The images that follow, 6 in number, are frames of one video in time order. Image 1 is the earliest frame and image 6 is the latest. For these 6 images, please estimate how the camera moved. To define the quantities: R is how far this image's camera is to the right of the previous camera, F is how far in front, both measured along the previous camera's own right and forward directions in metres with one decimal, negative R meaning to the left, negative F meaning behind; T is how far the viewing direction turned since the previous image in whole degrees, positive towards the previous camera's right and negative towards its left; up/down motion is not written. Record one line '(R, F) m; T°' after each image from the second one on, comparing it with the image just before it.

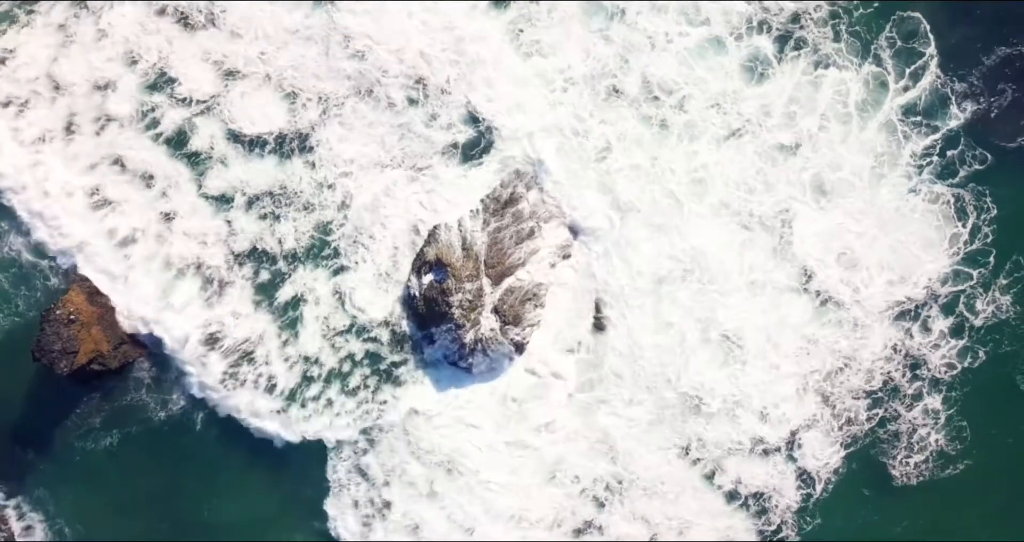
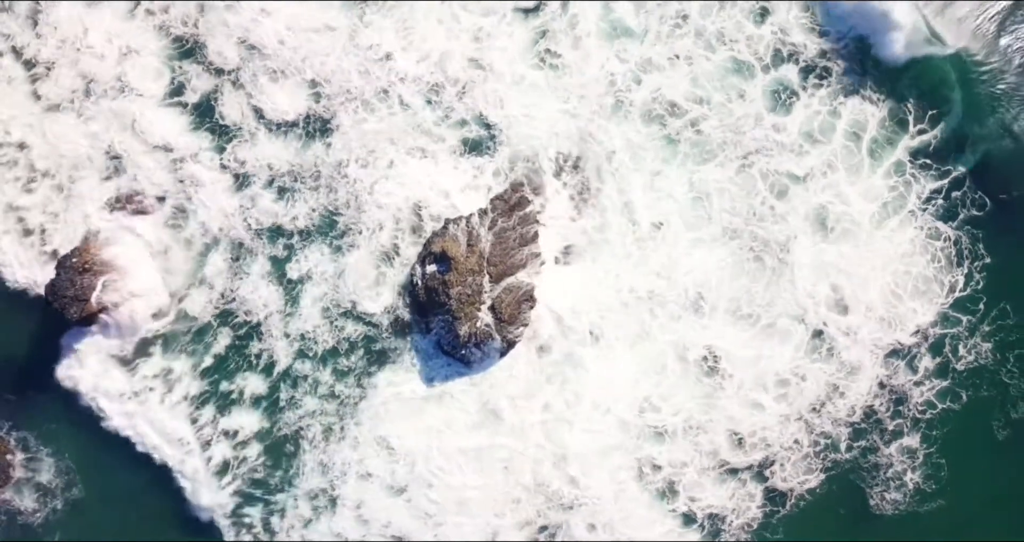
(+1.4, -0.4) m; -3°
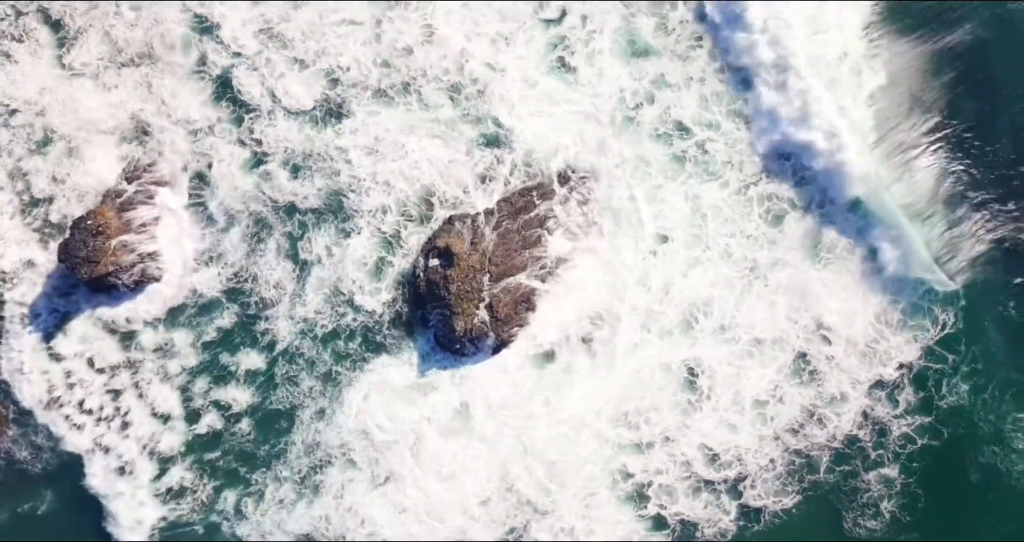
(-0.1, -0.6) m; 0°
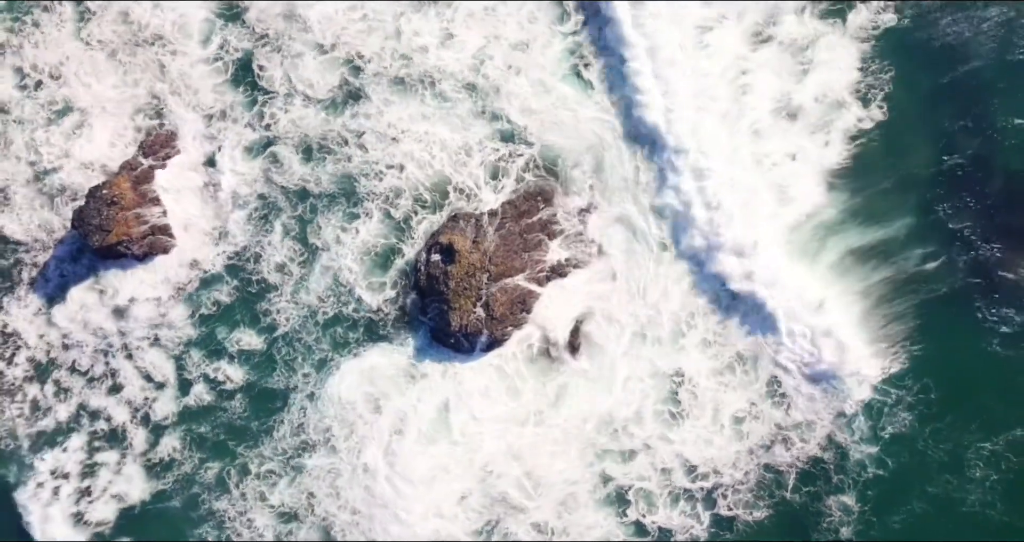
(-0.1, -0.6) m; 0°
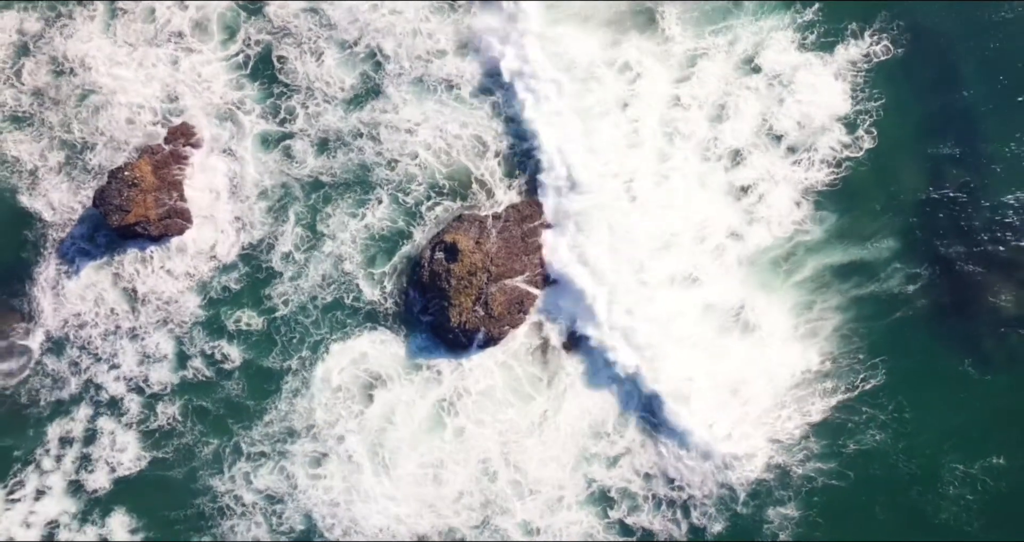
(+0.3, -0.9) m; -1°
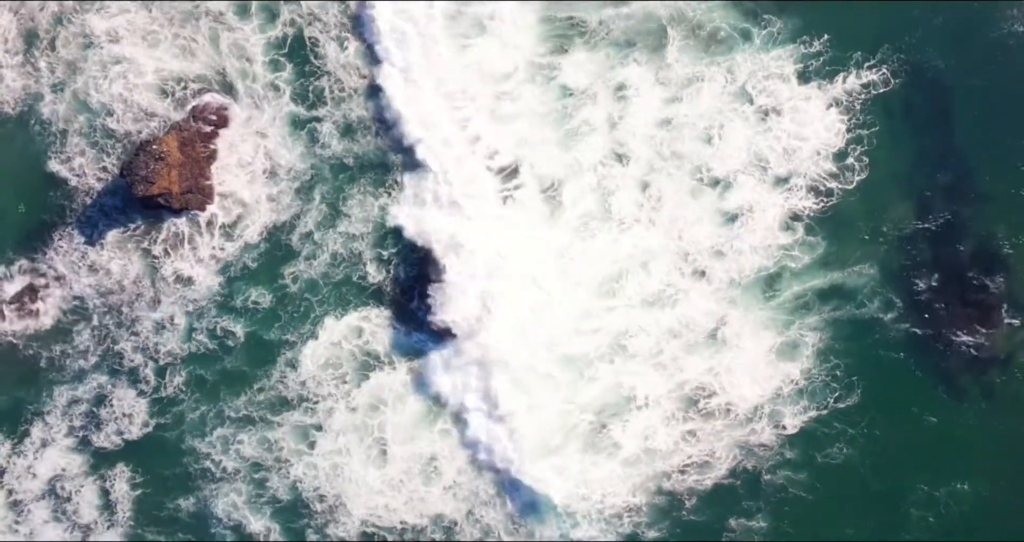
(+0.4, -1.0) m; -1°
